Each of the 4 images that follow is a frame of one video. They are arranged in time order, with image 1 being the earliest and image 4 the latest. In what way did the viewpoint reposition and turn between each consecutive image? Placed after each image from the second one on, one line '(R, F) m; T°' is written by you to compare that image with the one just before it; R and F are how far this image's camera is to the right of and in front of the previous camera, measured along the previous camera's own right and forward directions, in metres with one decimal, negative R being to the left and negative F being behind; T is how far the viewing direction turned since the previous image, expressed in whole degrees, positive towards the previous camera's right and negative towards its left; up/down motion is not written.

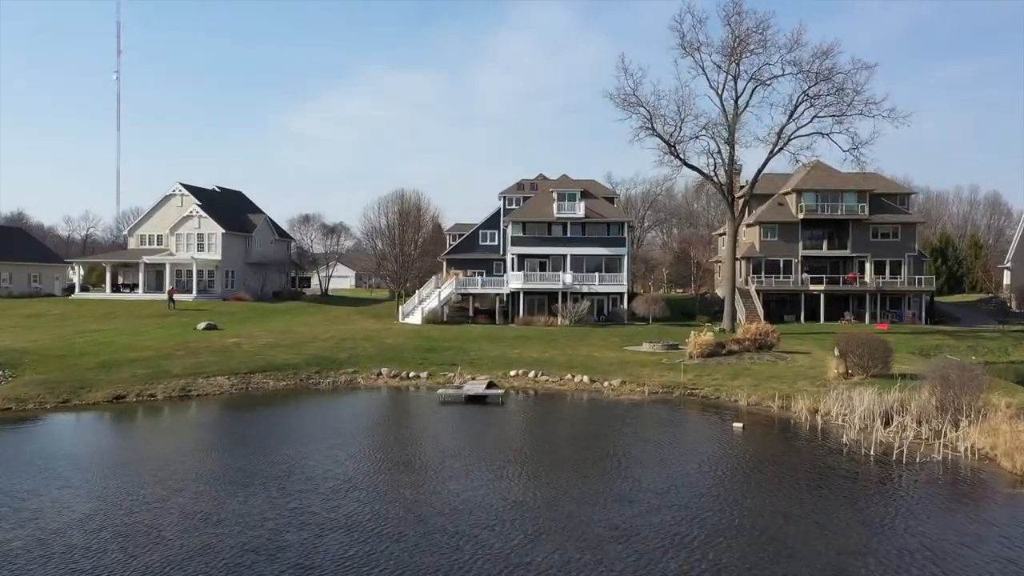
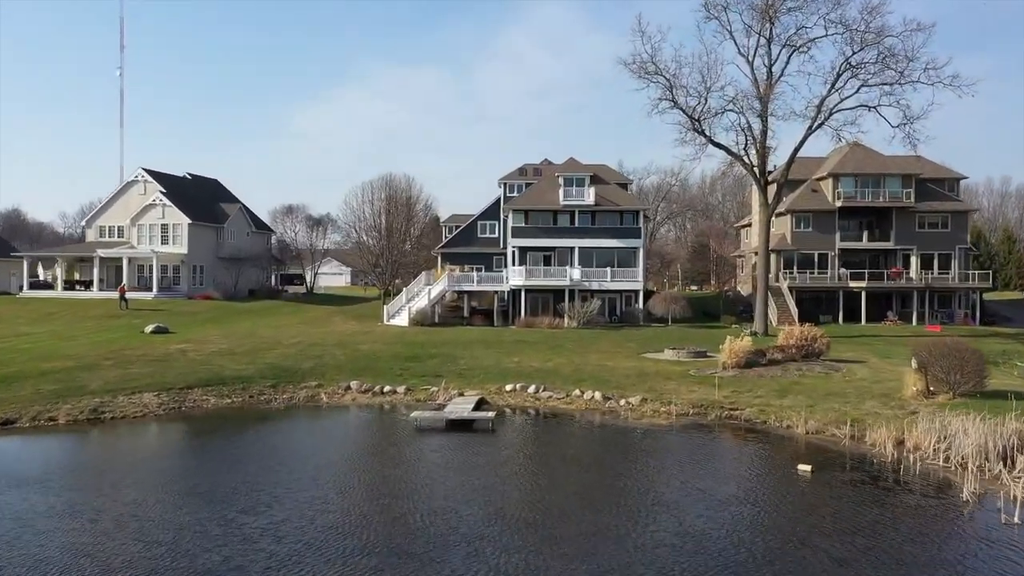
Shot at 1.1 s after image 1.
(+0.4, +5.9) m; -1°
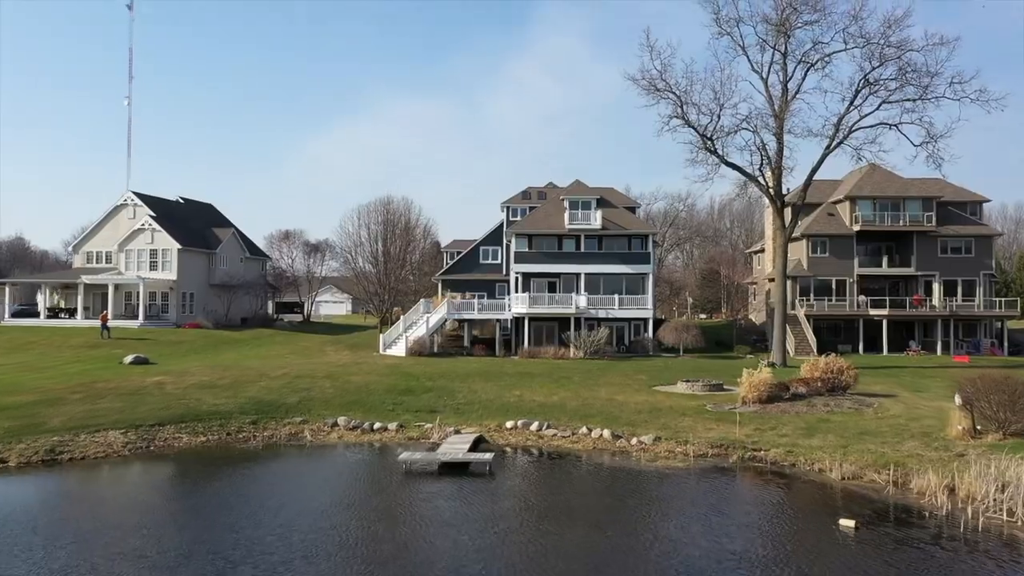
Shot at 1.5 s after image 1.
(+0.1, +2.1) m; 0°
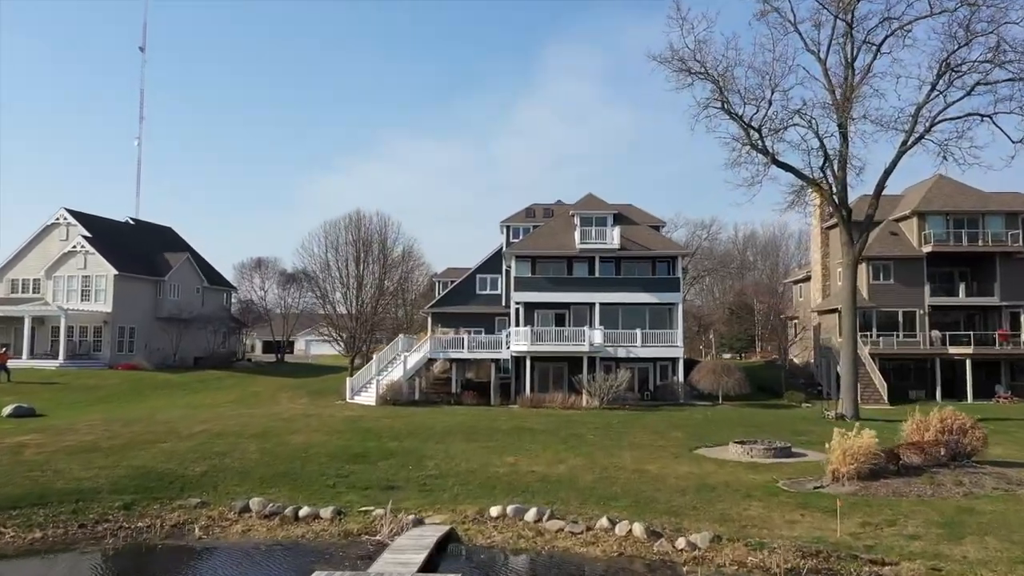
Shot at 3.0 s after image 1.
(+0.5, +7.7) m; -1°
